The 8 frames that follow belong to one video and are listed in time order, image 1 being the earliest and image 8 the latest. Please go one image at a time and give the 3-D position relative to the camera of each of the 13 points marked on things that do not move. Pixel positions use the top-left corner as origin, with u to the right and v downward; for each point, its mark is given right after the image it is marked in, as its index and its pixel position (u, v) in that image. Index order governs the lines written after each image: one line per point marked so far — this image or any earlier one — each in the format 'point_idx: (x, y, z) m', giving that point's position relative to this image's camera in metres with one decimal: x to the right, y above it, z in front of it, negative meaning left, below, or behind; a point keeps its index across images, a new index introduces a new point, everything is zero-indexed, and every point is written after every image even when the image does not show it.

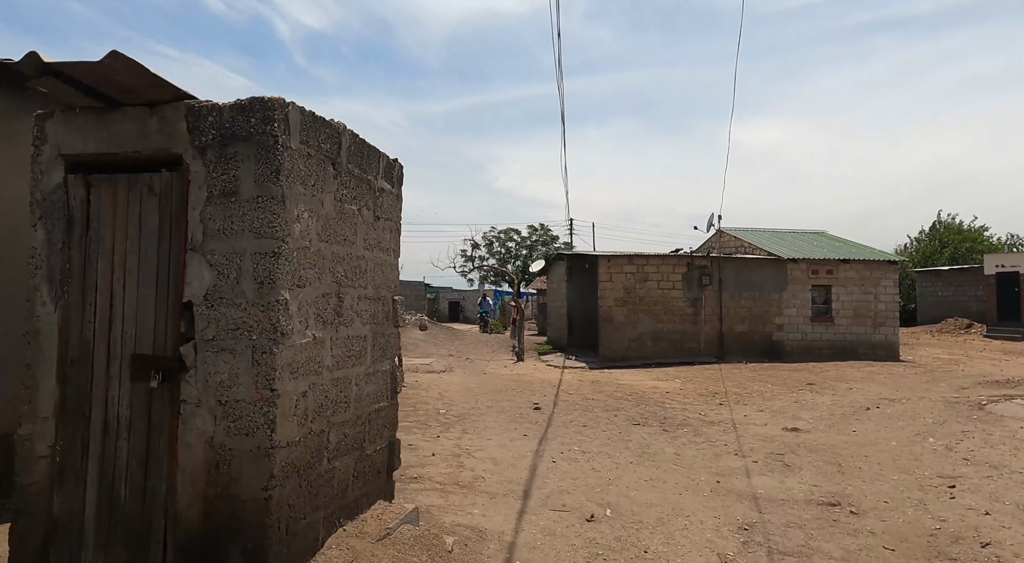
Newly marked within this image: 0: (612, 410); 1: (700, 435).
0: (+1.5, -1.9, +9.0) m
1: (+2.2, -1.8, +7.1) m
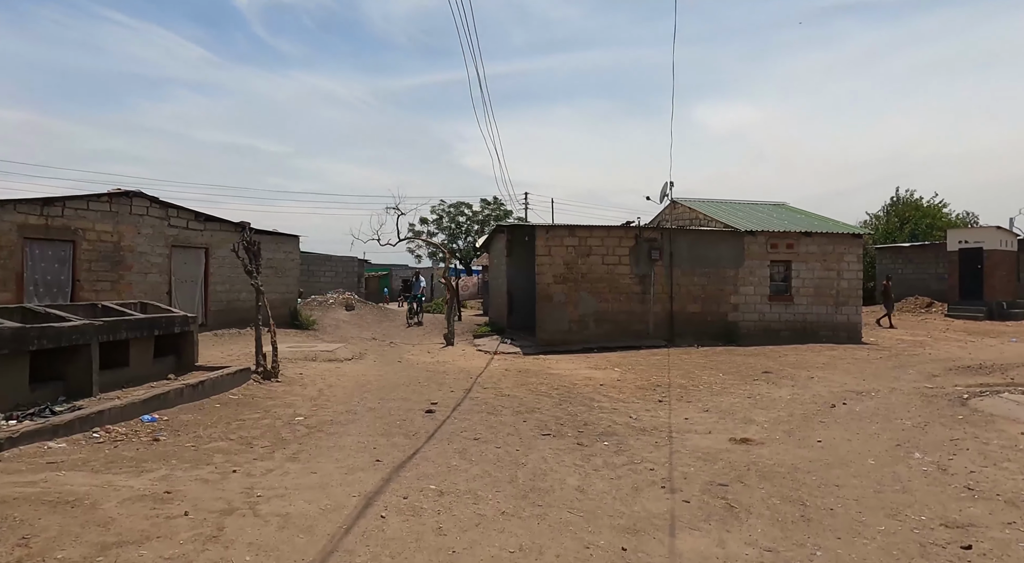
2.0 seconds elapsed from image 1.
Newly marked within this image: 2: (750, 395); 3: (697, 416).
0: (+0.2, -1.6, +7.3) m
1: (+1.0, -1.5, +5.4) m
2: (+3.4, -1.6, +8.5) m
3: (+2.2, -1.6, +7.1) m
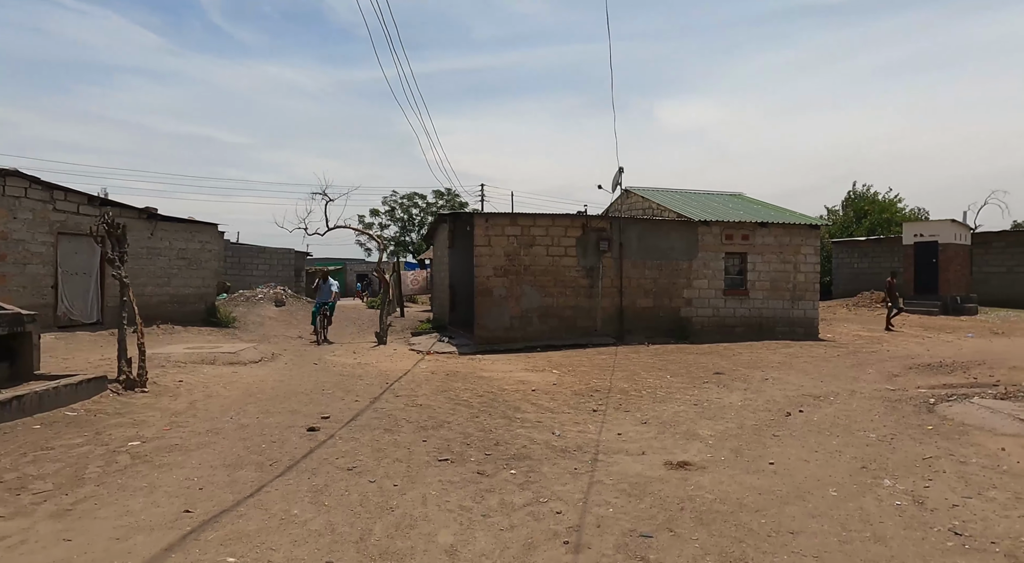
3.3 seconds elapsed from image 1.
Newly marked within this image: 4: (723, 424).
0: (-0.8, -1.5, +6.1) m
1: (+0.1, -1.5, +4.3) m
2: (+2.3, -1.5, +7.5) m
3: (+1.2, -1.5, +6.1) m
4: (+2.2, -1.5, +6.4) m
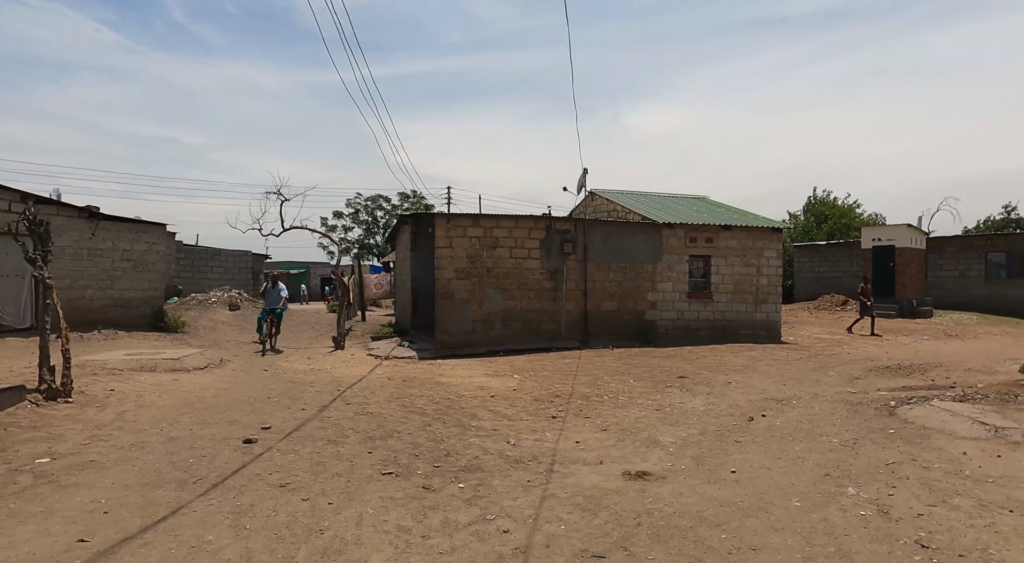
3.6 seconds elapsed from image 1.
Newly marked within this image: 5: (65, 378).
0: (-1.3, -1.5, +5.7) m
1: (-0.2, -1.5, +4.0) m
2: (+1.8, -1.5, +7.3) m
3: (+0.8, -1.5, +5.8) m
4: (+1.8, -1.5, +6.2) m
5: (-4.9, -1.1, +6.6) m
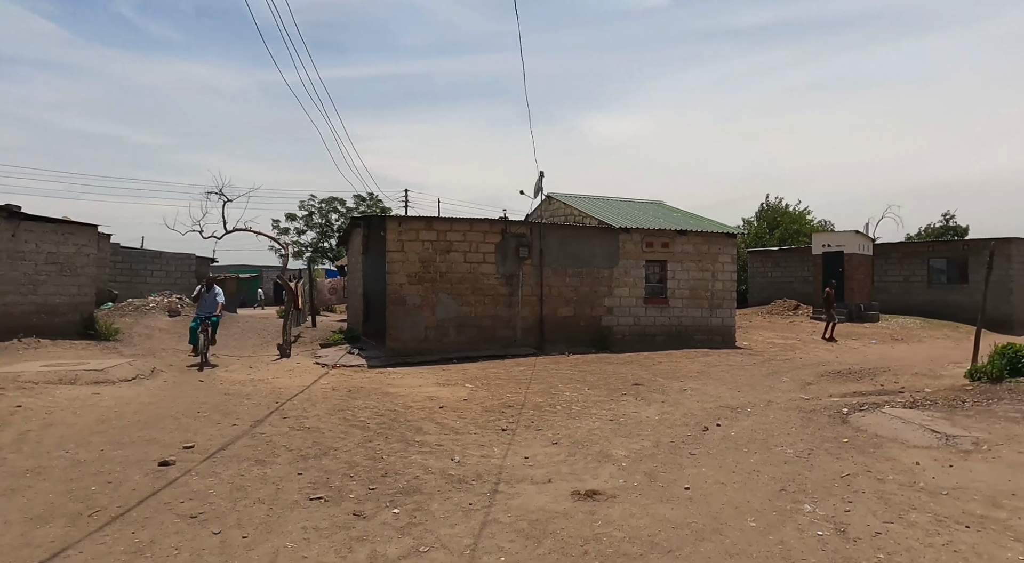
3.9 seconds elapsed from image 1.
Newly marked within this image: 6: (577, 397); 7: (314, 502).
0: (-1.8, -1.5, +5.3) m
1: (-0.6, -1.5, +3.6) m
2: (+1.2, -1.6, +7.1) m
3: (+0.3, -1.6, +5.5) m
4: (+1.3, -1.6, +5.9) m
5: (-5.5, -1.1, +6.0) m
6: (+0.9, -1.6, +8.4) m
7: (-1.4, -1.5, +4.2) m
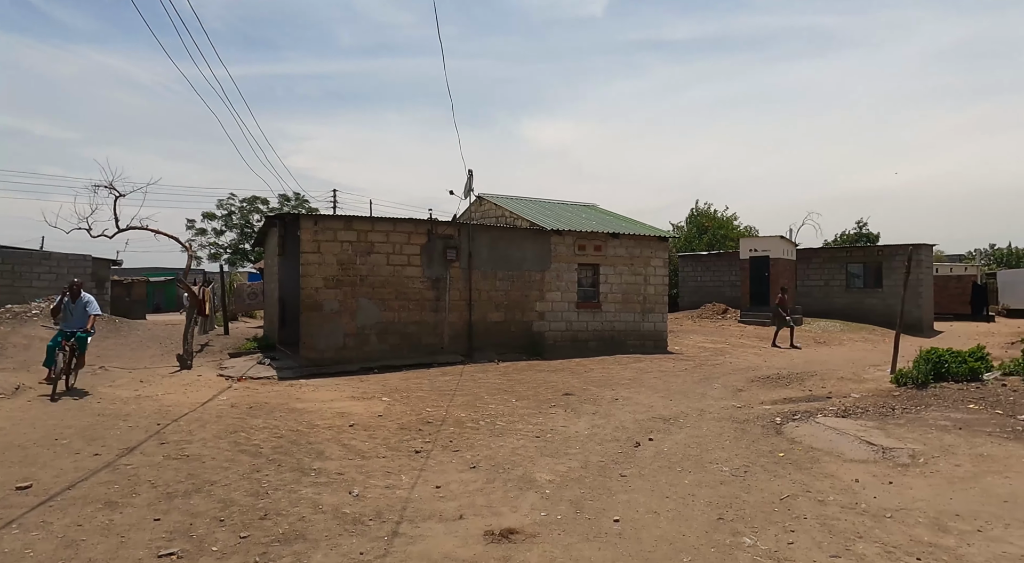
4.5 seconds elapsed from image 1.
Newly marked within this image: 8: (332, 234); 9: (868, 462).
0: (-2.4, -1.6, +4.4) m
1: (-1.1, -1.5, +2.9) m
2: (+0.3, -1.6, +6.5) m
3: (-0.5, -1.6, +4.9) m
4: (+0.5, -1.6, +5.4) m
5: (-6.2, -1.1, +4.7) m
6: (-0.1, -1.7, +7.8) m
7: (-1.9, -1.5, +3.3) m
8: (-3.4, +0.9, +11.3) m
9: (+3.0, -1.5, +5.1) m
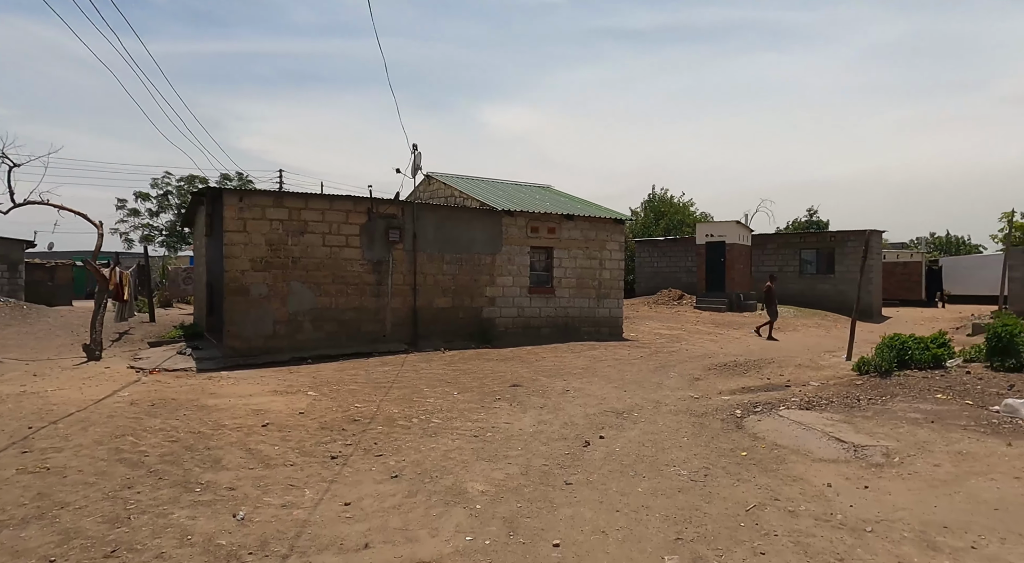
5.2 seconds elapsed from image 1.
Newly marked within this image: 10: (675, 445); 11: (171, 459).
0: (-2.9, -1.4, +3.5) m
1: (-1.5, -1.4, +2.1) m
2: (-0.3, -1.5, +5.8) m
3: (-1.0, -1.4, +4.1) m
4: (-0.1, -1.5, +4.7) m
5: (-6.7, -1.0, +3.6) m
6: (-0.8, -1.4, +7.1) m
7: (-2.3, -1.4, +2.5) m
8: (-4.3, +1.2, +10.3) m
9: (+2.5, -1.4, +4.6) m
10: (+1.5, -1.5, +5.4) m
11: (-2.7, -1.4, +4.8) m
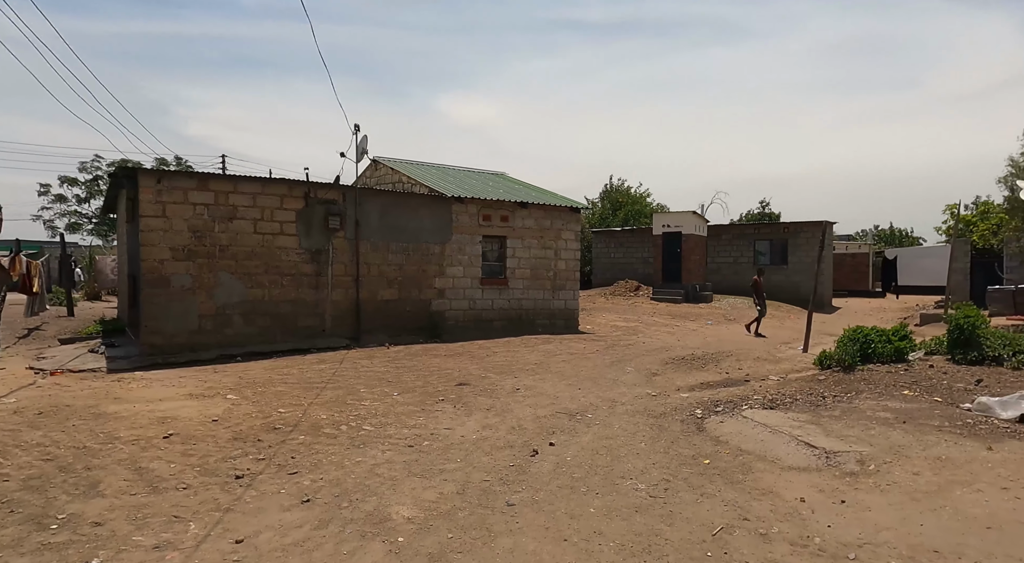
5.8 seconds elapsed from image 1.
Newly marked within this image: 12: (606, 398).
0: (-3.3, -1.4, +2.7) m
1: (-1.8, -1.4, +1.4) m
2: (-0.8, -1.4, +5.2) m
3: (-1.4, -1.4, +3.4) m
4: (-0.5, -1.4, +4.1) m
5: (-7.1, -0.9, +2.5) m
6: (-1.4, -1.3, +6.4) m
7: (-2.6, -1.4, +1.7) m
8: (-5.1, +1.4, +9.3) m
9: (+2.1, -1.3, +4.2) m
10: (+1.0, -1.4, +4.9) m
11: (-3.2, -1.4, +4.0) m
12: (+1.1, -1.3, +6.9) m
